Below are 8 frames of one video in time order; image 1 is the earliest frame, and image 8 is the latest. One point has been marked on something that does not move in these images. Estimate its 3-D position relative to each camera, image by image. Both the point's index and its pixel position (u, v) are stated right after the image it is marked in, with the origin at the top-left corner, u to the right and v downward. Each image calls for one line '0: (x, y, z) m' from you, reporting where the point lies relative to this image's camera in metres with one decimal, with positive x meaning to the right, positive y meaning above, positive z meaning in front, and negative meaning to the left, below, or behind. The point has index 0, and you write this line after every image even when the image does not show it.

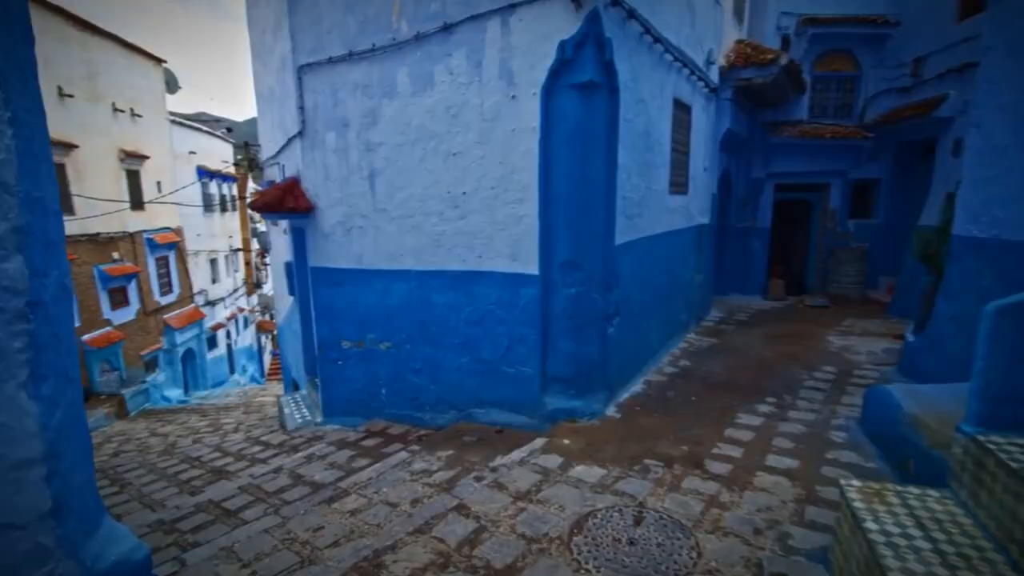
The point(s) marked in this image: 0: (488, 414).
0: (-0.2, -1.2, +4.9) m
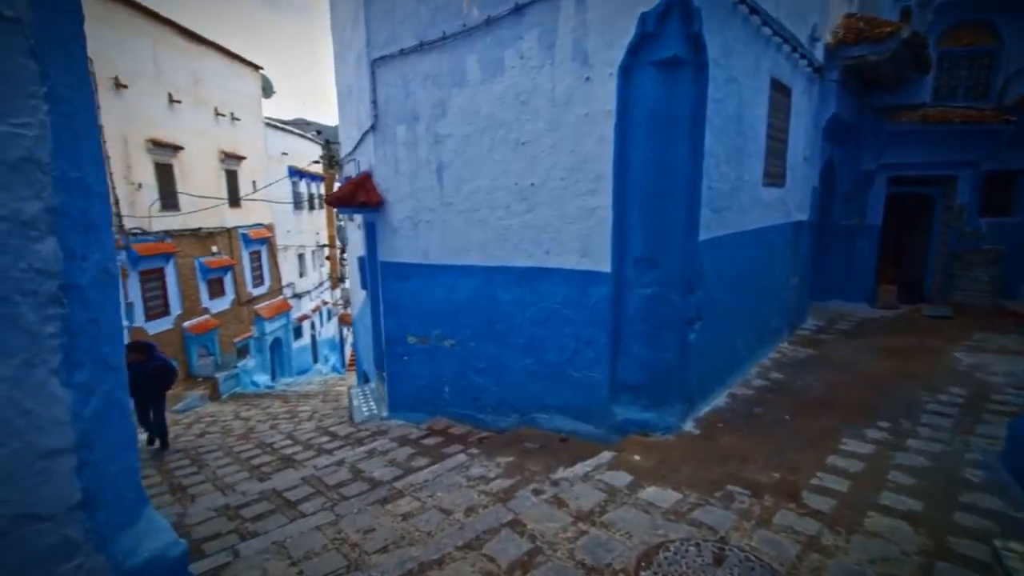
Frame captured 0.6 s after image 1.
0: (+0.4, -1.2, +4.6) m
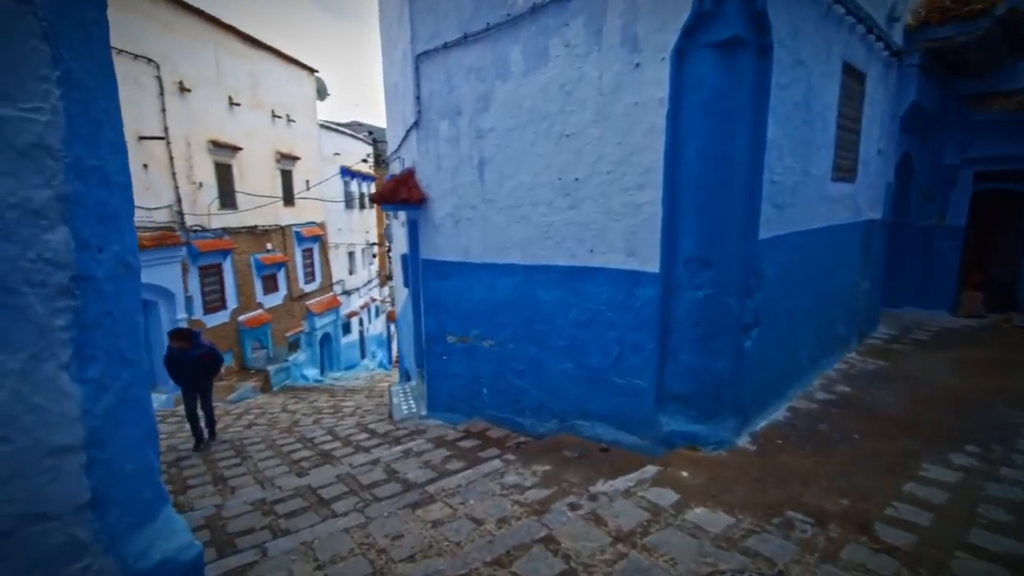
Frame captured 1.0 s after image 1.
0: (+0.7, -1.2, +4.4) m
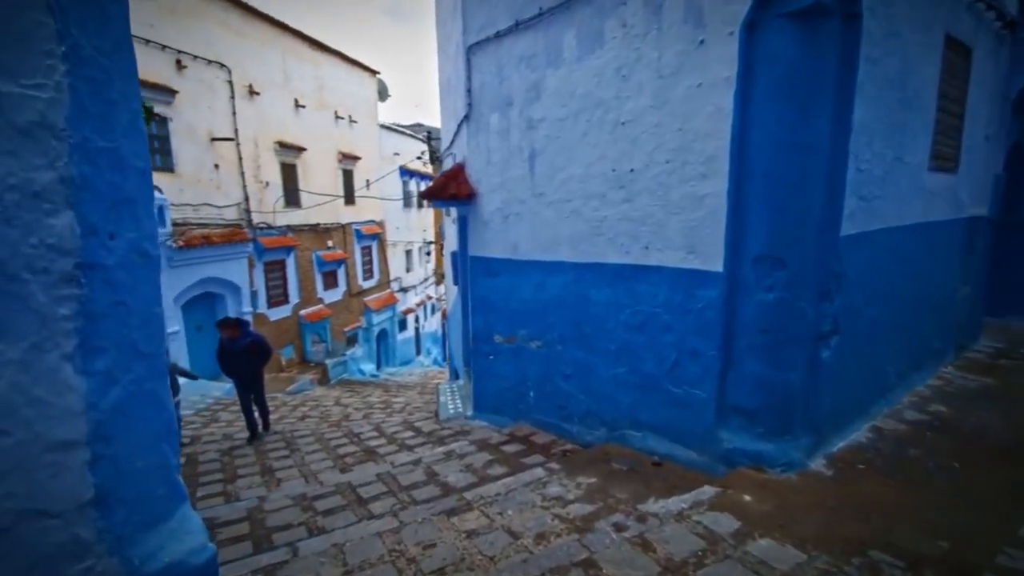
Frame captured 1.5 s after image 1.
0: (+1.1, -1.2, +4.0) m
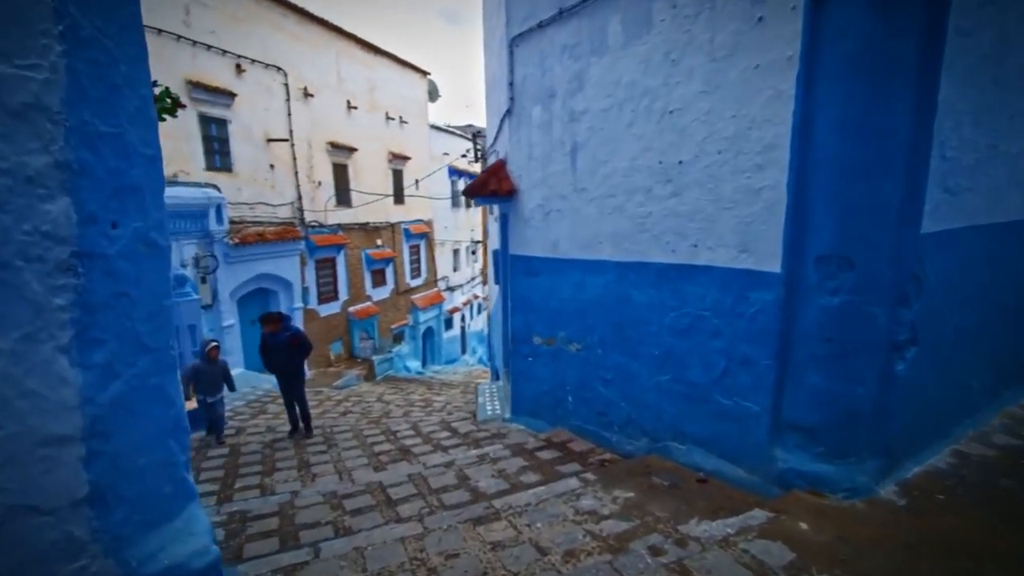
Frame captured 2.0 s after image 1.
0: (+1.3, -1.2, +3.7) m
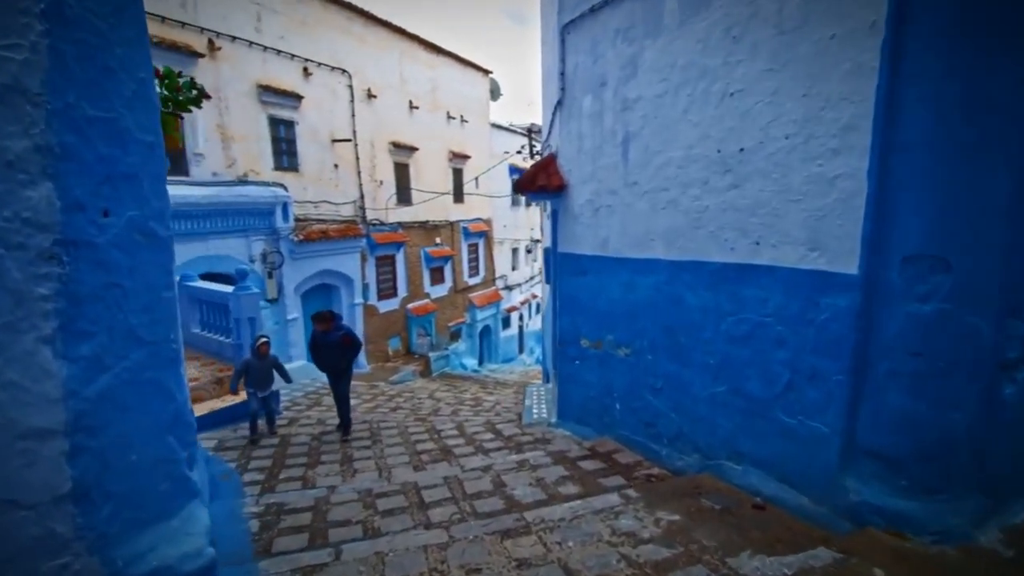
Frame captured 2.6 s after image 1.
0: (+1.6, -1.3, +3.4) m
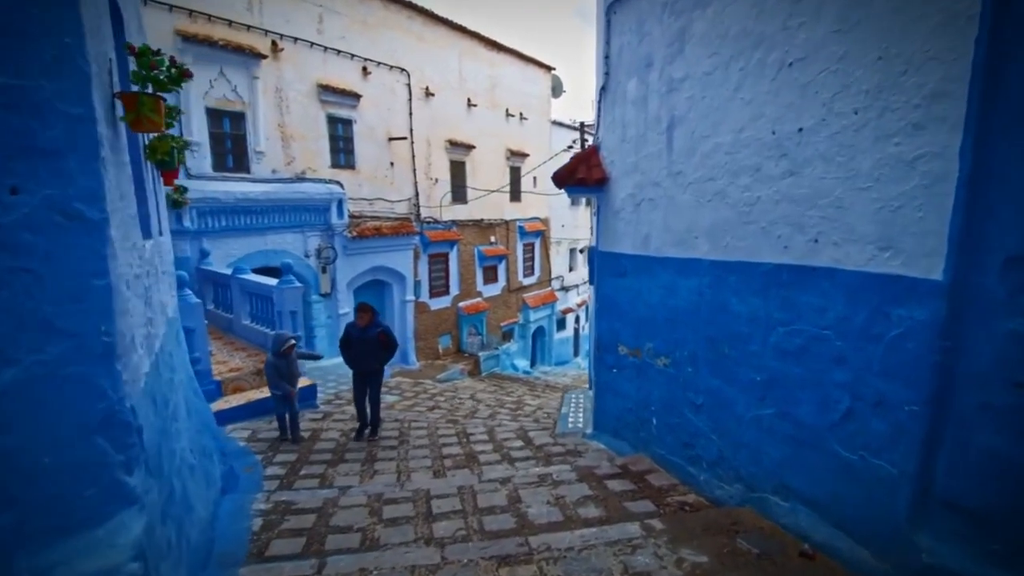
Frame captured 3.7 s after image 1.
0: (+1.6, -1.3, +2.8) m
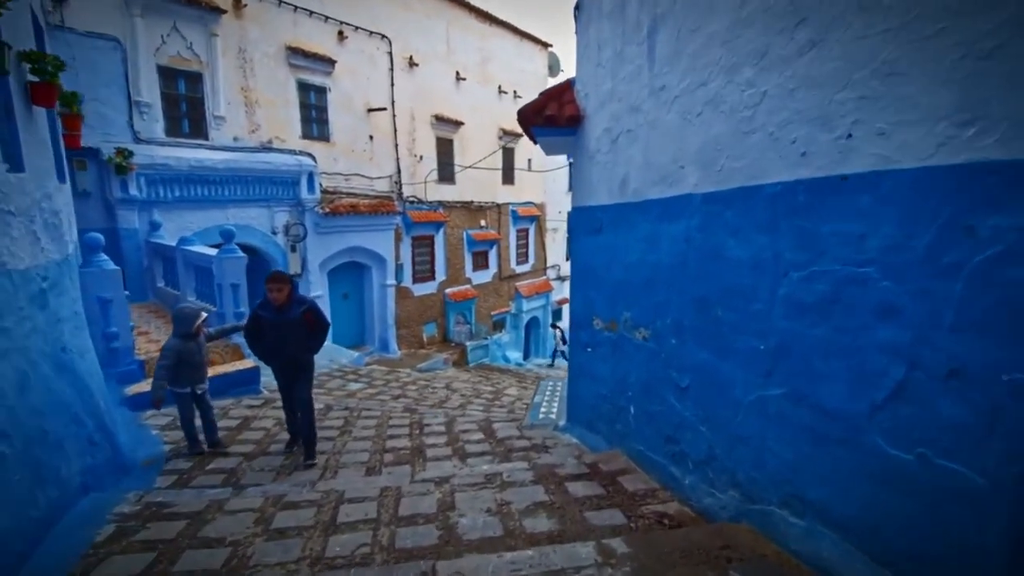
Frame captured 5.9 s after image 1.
0: (+1.2, -1.0, +2.0) m
